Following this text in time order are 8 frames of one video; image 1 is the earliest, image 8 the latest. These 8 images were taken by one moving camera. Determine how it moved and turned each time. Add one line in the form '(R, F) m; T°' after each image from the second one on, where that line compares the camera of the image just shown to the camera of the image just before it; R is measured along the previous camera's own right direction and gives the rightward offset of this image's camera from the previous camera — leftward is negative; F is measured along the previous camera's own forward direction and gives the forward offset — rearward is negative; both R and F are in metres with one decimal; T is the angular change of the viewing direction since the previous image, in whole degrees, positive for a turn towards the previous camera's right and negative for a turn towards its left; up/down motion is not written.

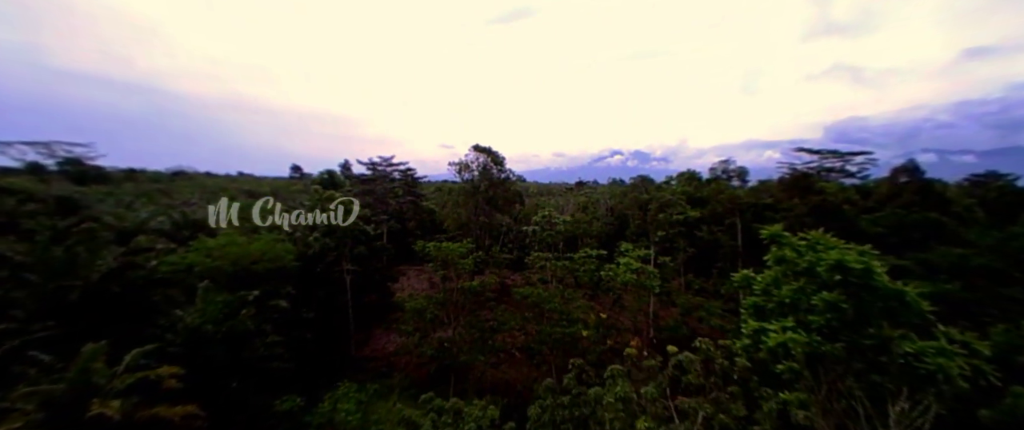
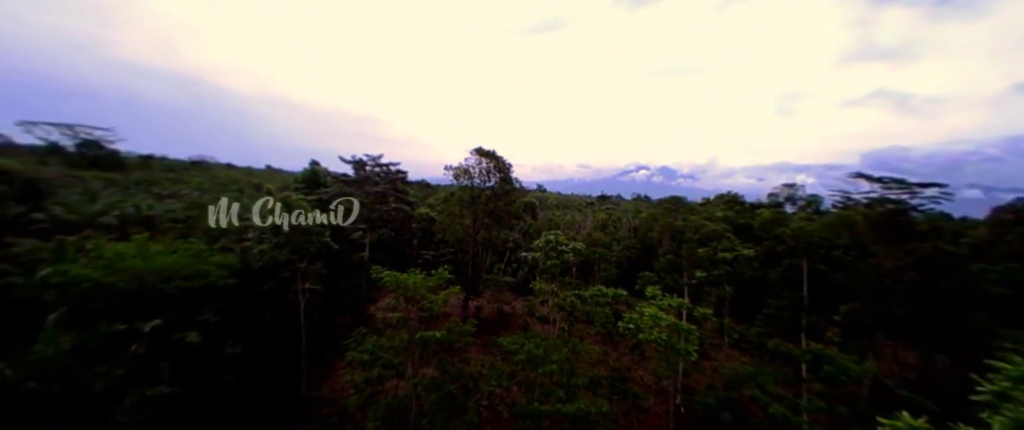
(+0.7, +3.1) m; -3°
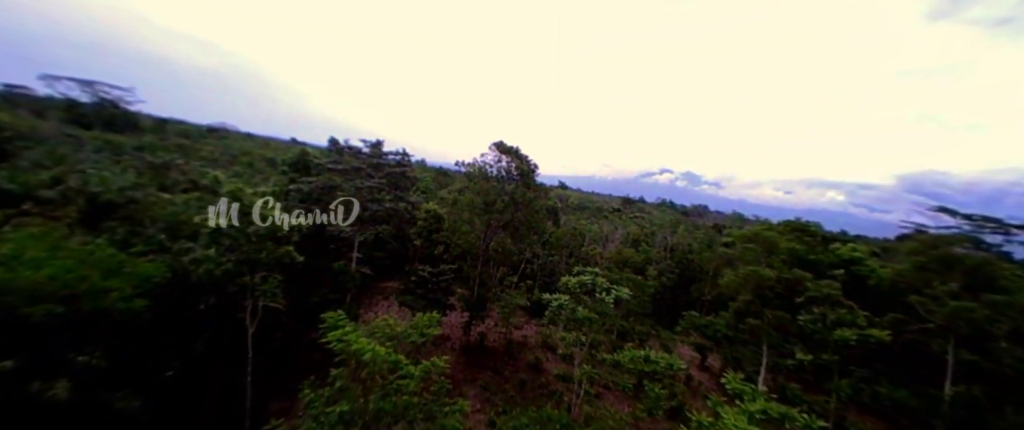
(-0.2, +3.2) m; -3°
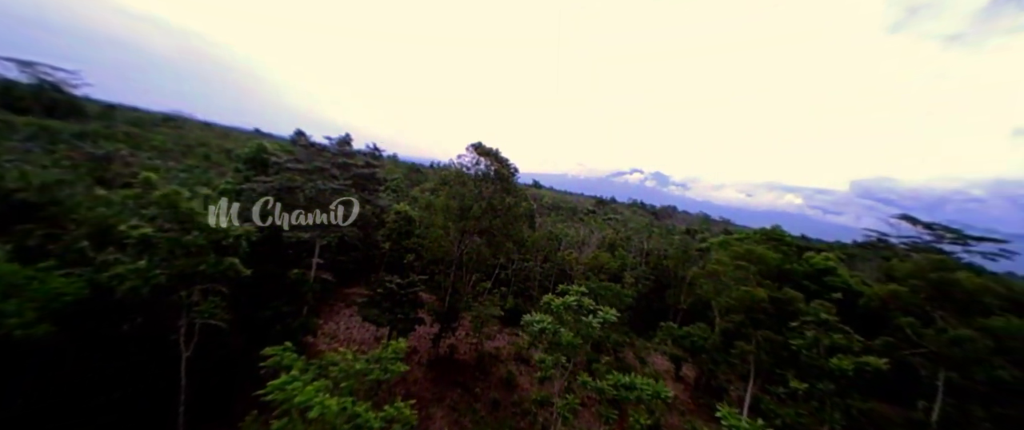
(+0.1, +0.8) m; +3°
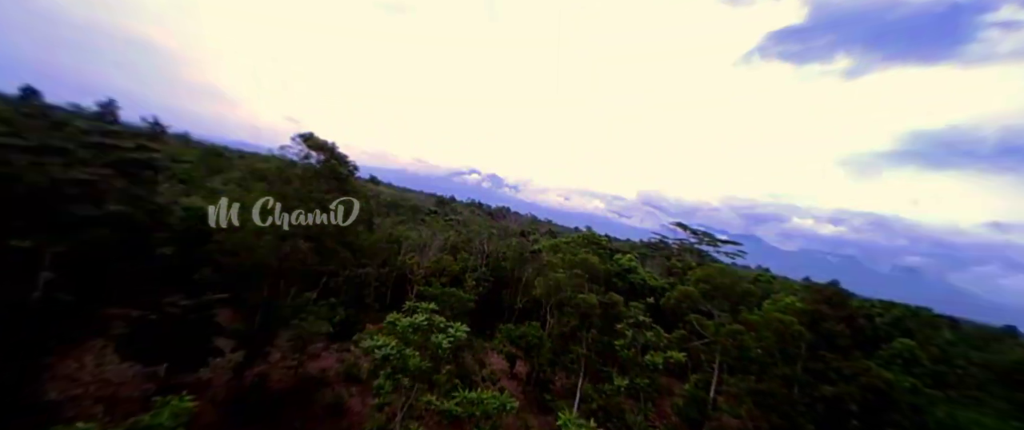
(+0.5, +0.7) m; +21°
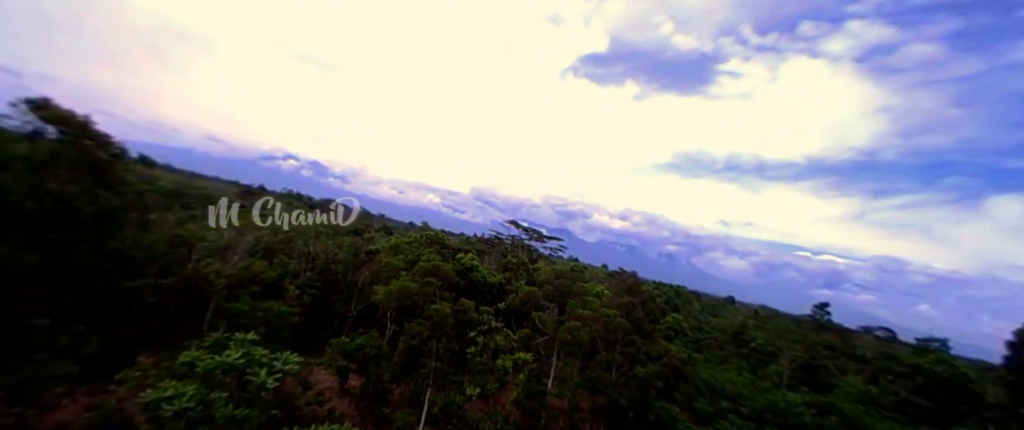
(-0.1, +0.4) m; +24°
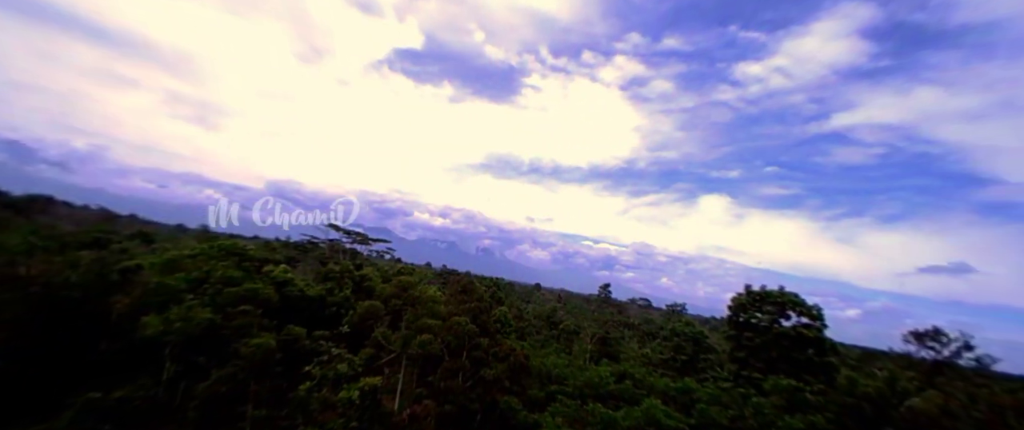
(-0.1, +0.2) m; +25°
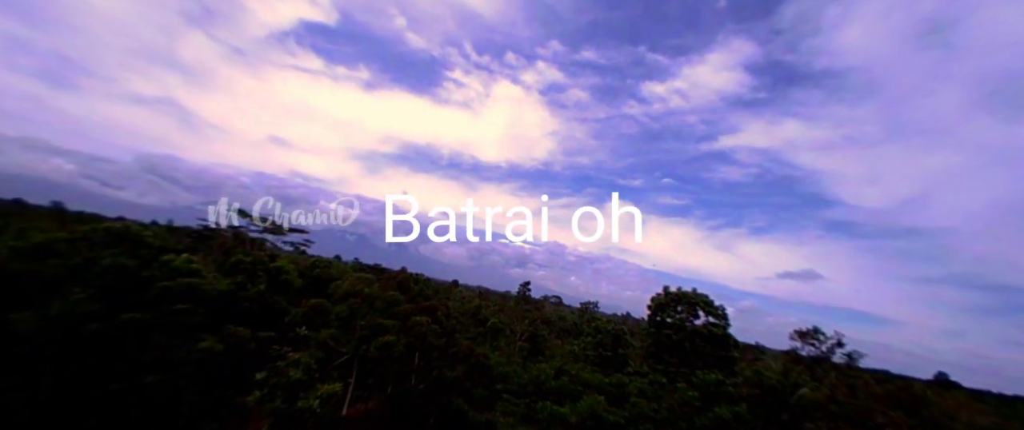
(-0.7, +0.1) m; +10°
